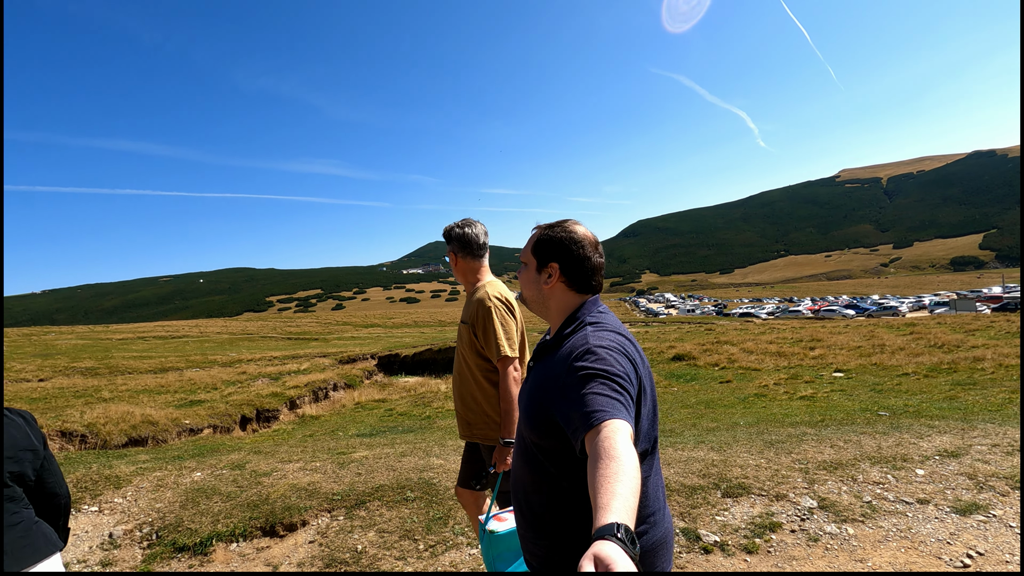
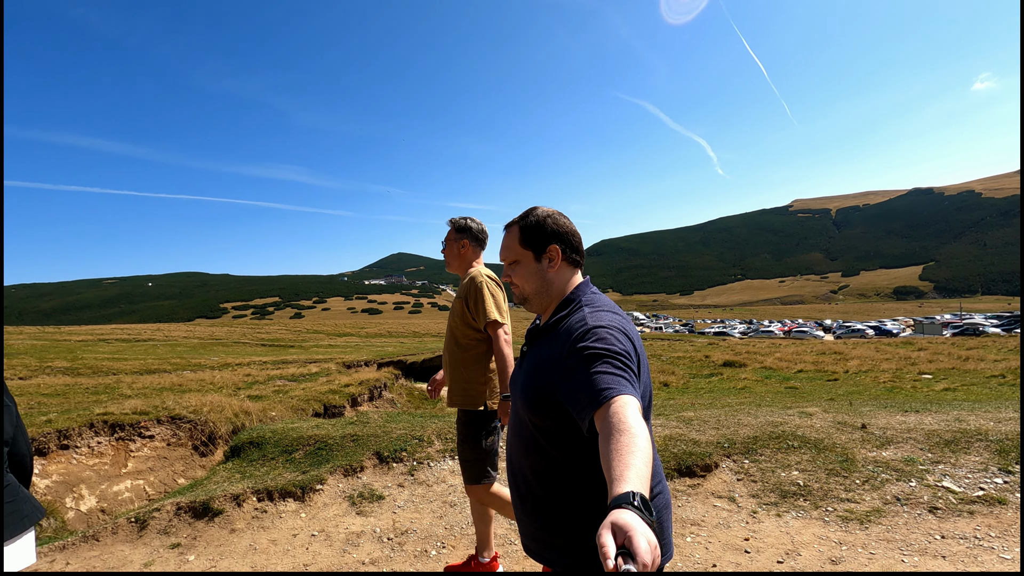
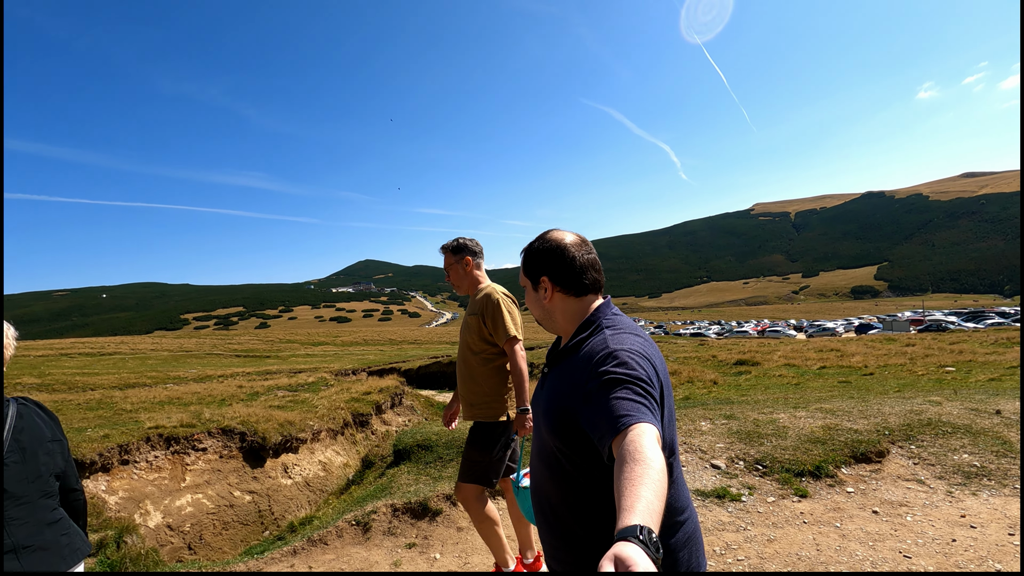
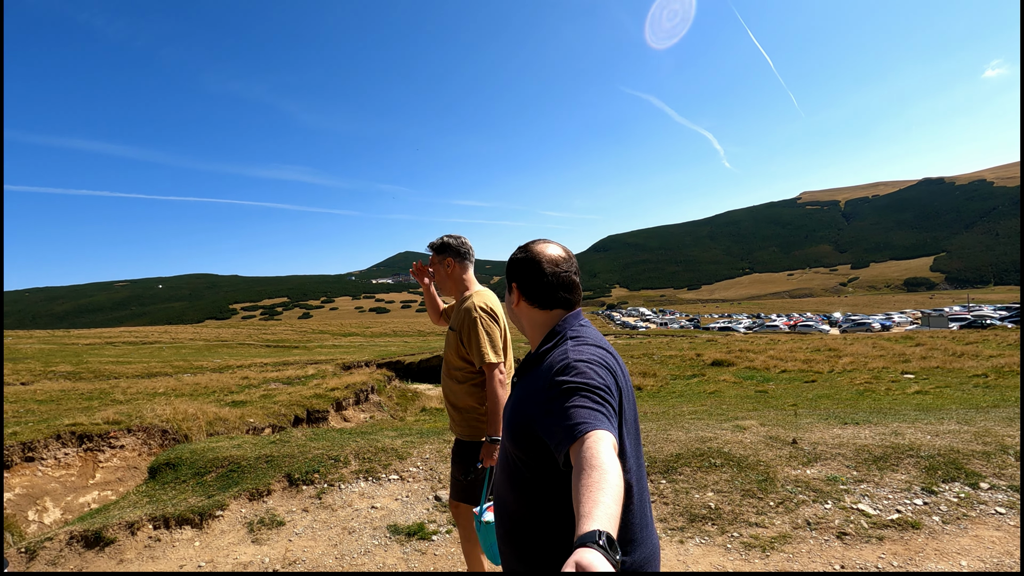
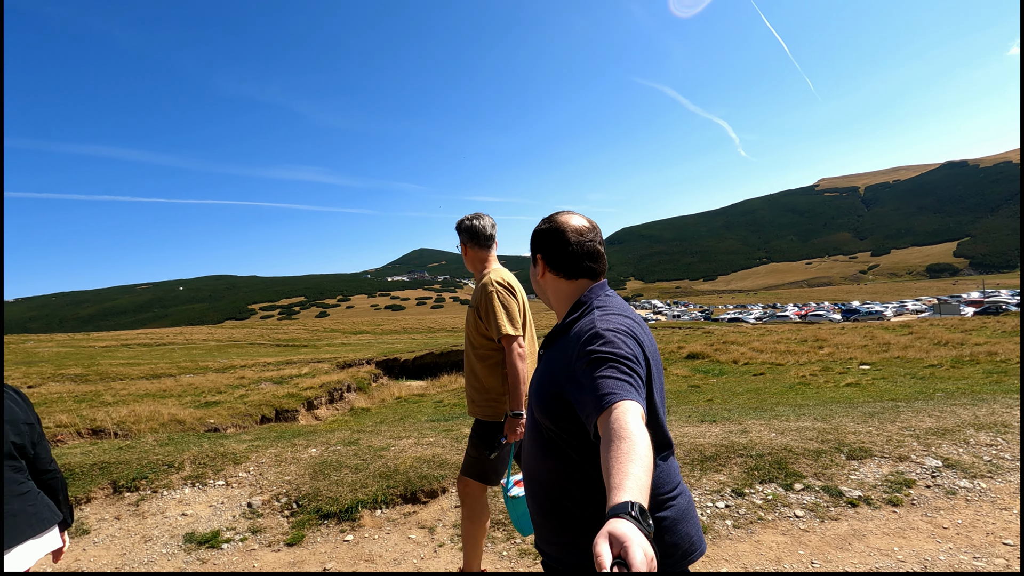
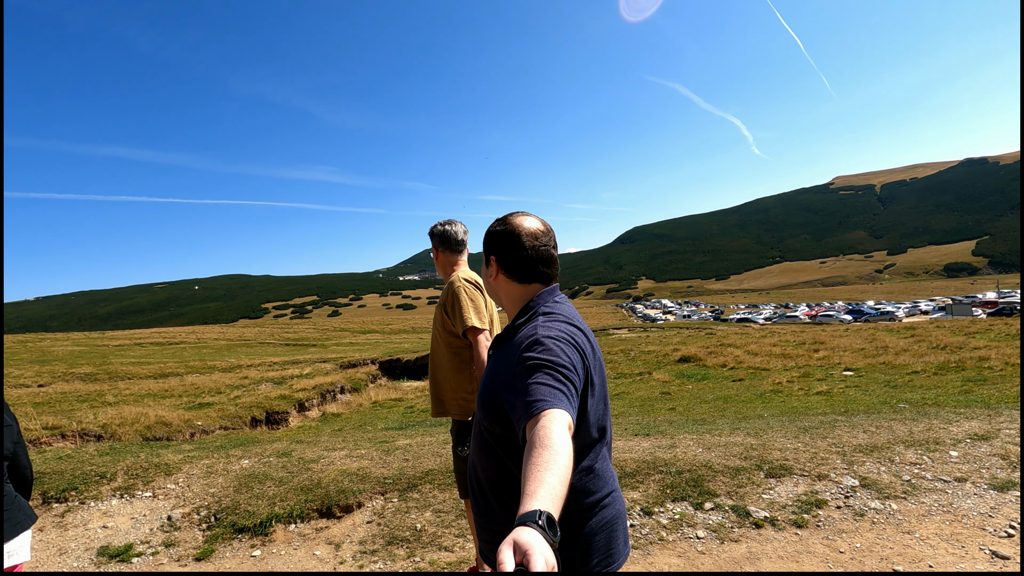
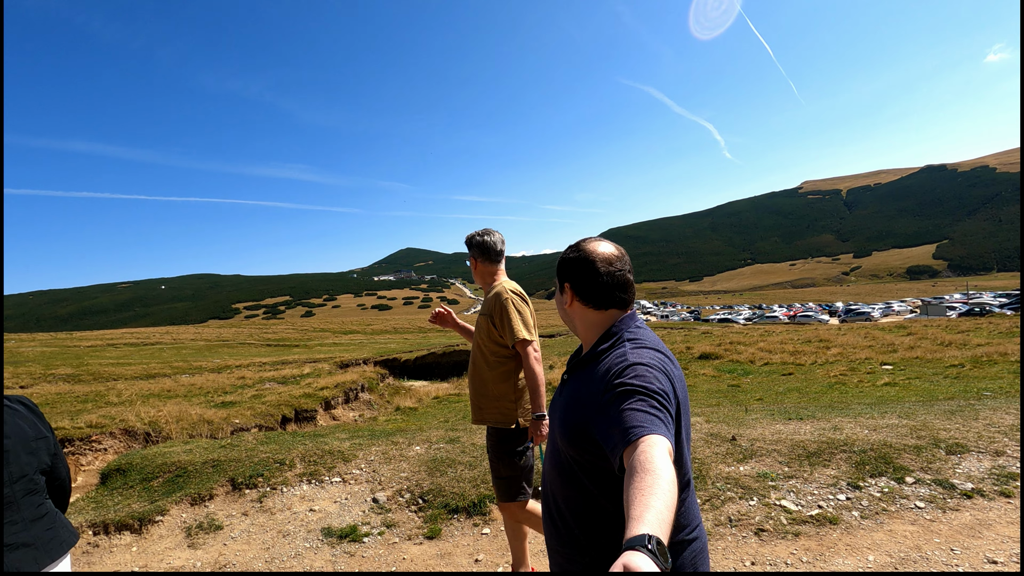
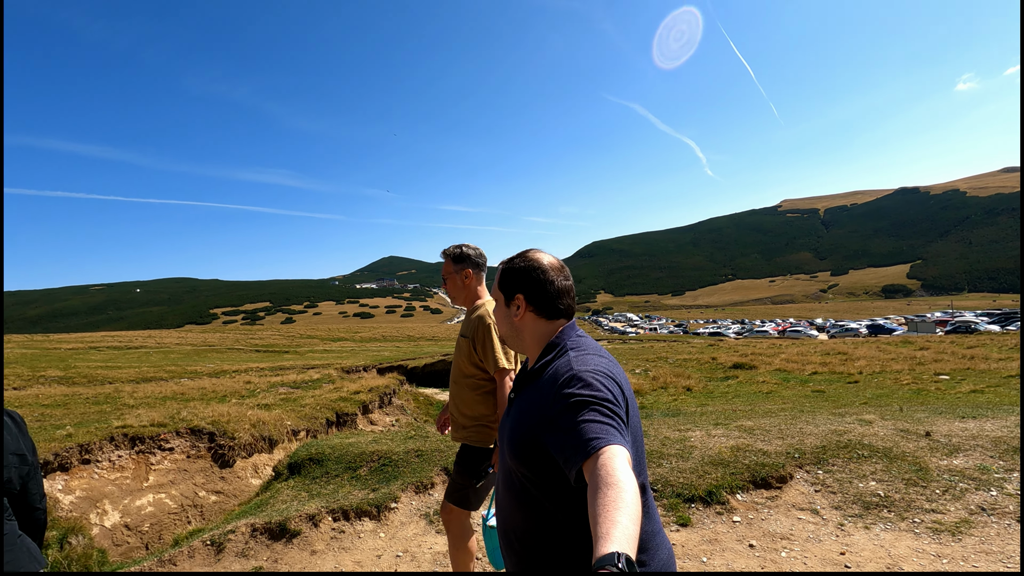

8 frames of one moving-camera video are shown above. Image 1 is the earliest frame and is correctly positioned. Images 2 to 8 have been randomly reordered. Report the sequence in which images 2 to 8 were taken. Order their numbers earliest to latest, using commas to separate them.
6, 5, 7, 4, 2, 8, 3
